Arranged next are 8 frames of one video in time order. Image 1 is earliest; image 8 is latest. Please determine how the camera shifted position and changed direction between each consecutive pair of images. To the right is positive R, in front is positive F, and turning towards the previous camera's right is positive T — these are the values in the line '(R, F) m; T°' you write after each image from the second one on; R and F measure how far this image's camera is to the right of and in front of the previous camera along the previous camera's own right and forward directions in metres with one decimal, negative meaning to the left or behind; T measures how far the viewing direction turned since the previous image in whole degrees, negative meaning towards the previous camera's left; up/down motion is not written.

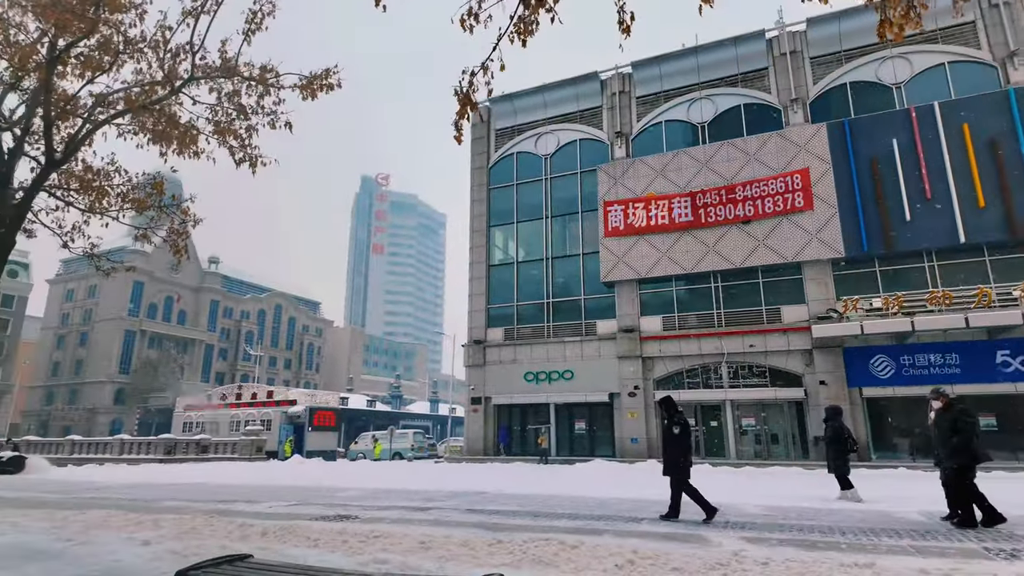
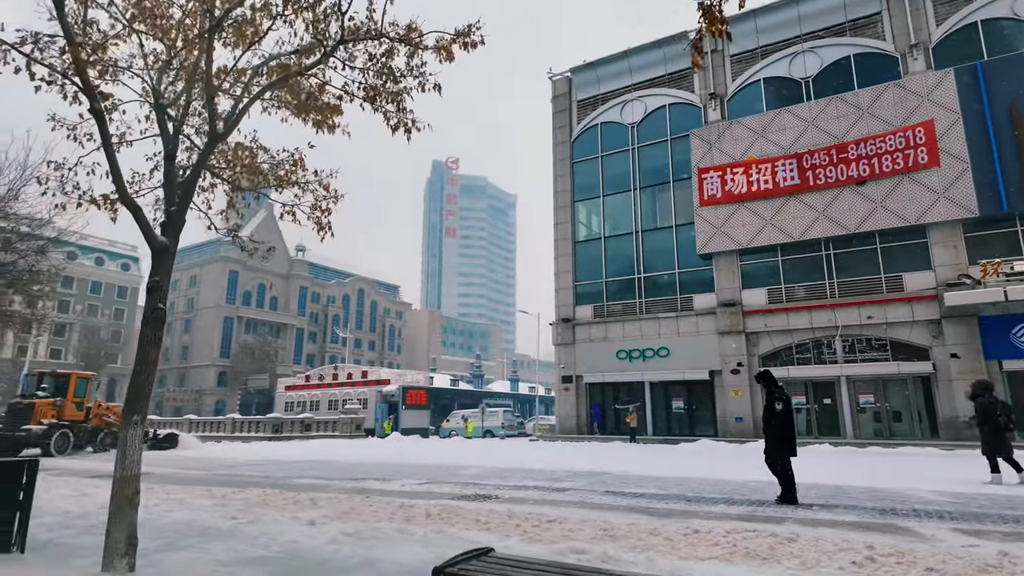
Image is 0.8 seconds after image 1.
(-1.1, +0.5) m; -7°
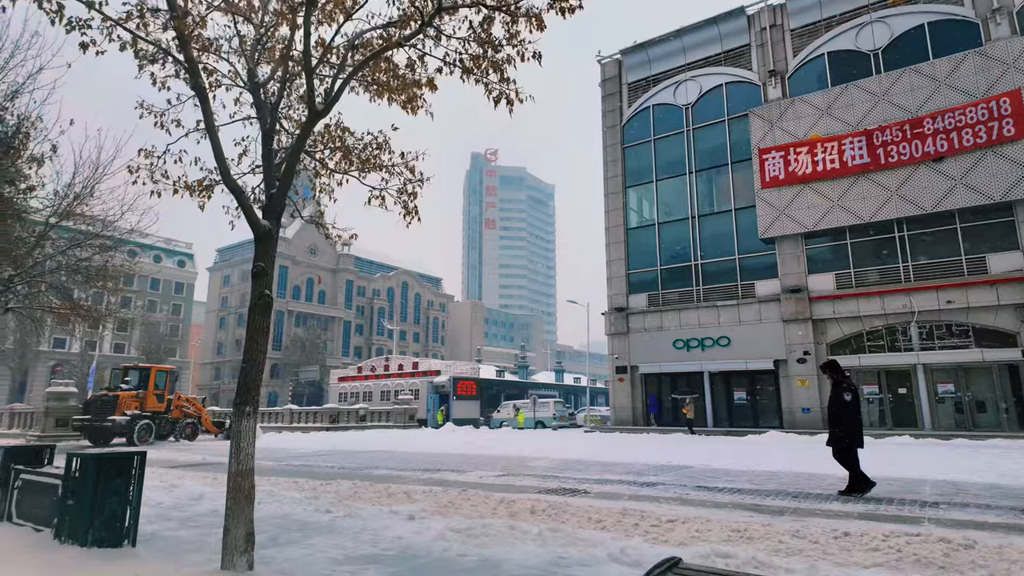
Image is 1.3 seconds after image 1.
(-0.7, +0.4) m; -4°
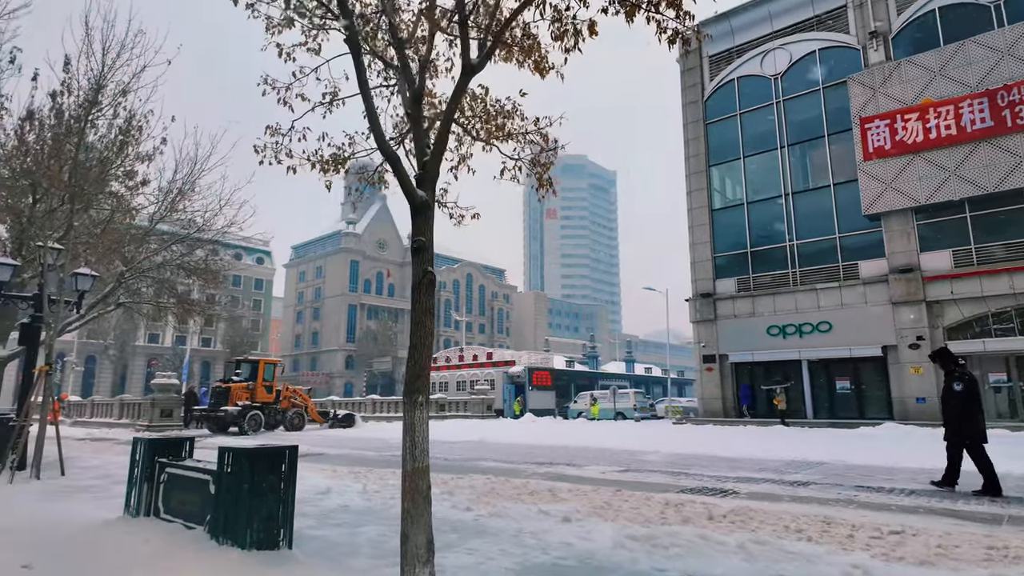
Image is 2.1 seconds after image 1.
(-1.0, +0.6) m; -6°
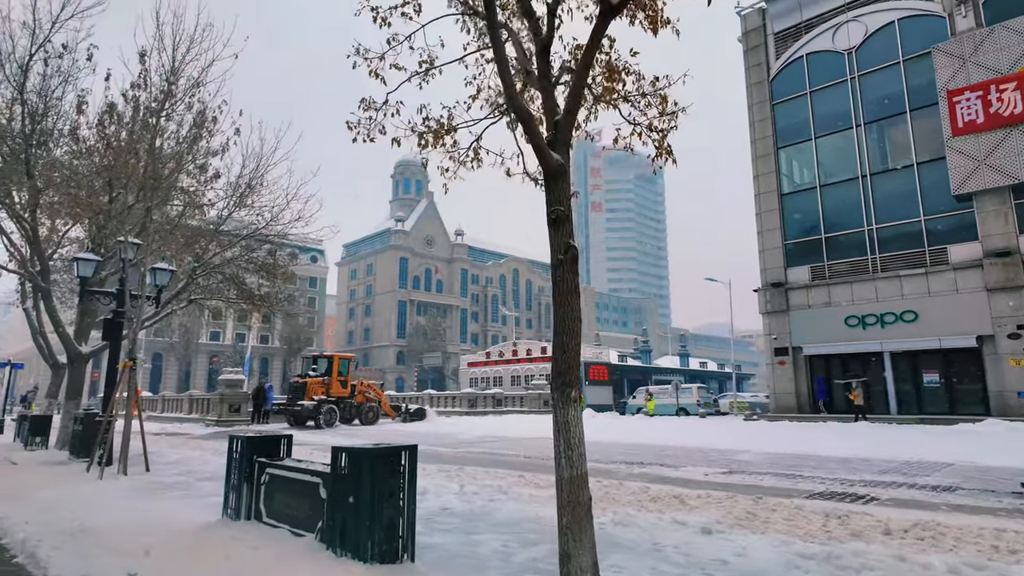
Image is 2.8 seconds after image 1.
(-0.7, +0.6) m; -4°
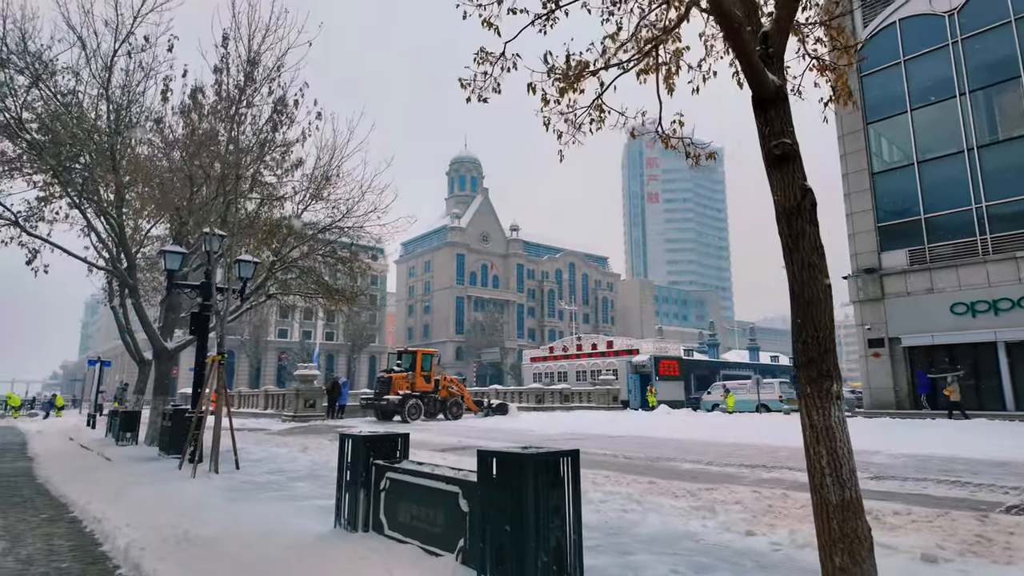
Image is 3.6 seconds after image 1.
(-0.8, +0.8) m; -5°
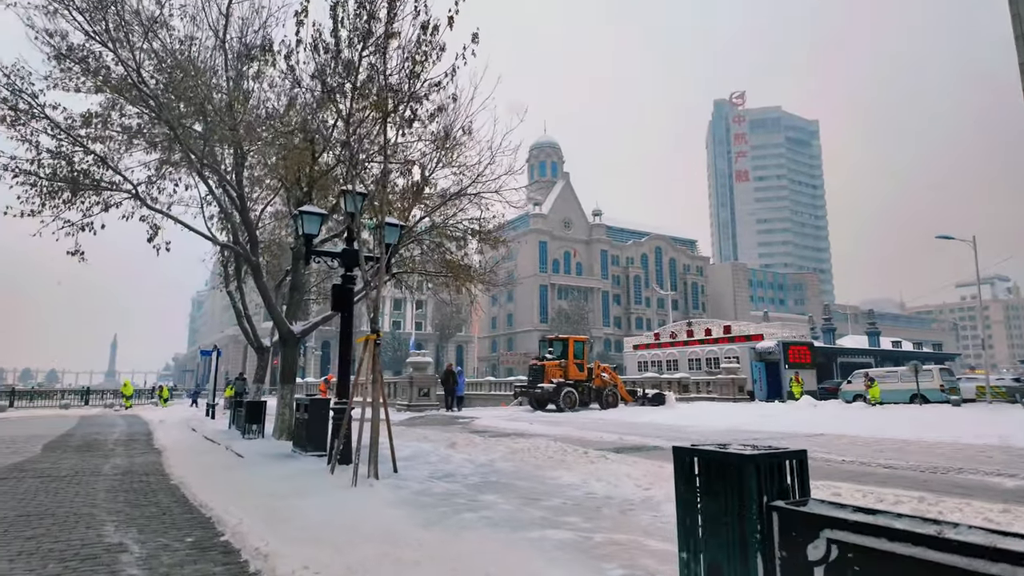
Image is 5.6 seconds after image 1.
(-2.0, +2.2) m; -7°
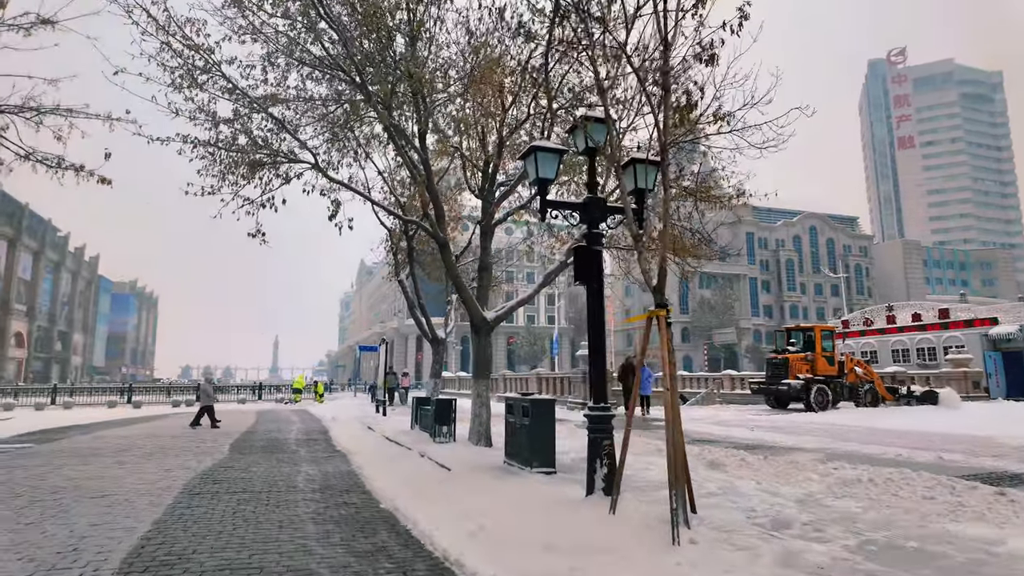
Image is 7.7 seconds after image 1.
(-2.1, +2.4) m; -12°
